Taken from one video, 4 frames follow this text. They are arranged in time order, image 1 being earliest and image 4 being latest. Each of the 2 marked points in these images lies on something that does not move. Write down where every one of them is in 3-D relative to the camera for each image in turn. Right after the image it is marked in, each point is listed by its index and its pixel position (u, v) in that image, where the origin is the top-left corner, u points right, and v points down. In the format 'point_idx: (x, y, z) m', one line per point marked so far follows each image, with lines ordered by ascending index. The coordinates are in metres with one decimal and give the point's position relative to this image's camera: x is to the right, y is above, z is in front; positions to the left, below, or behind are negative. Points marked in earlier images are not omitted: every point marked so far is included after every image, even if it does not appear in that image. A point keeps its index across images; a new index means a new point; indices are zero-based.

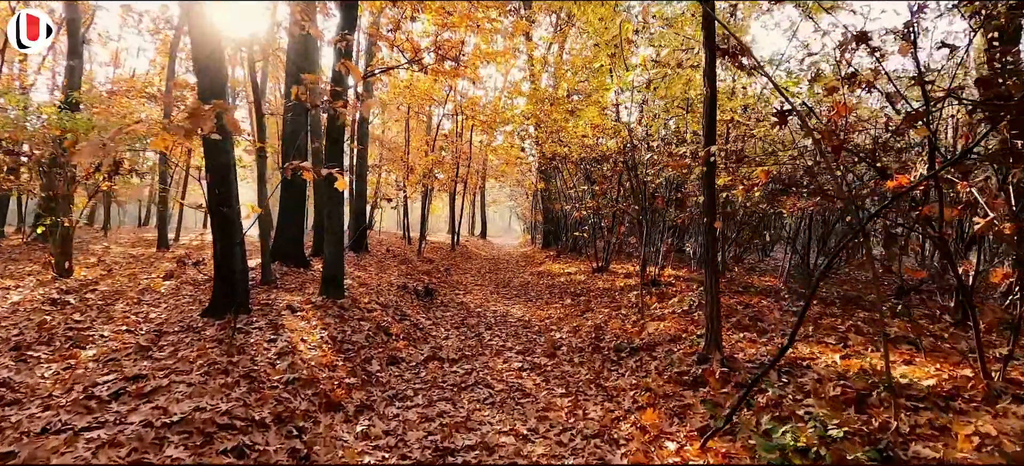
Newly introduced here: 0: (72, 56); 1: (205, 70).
0: (-10.8, +4.4, +12.9) m
1: (-3.4, +1.8, +5.8) m
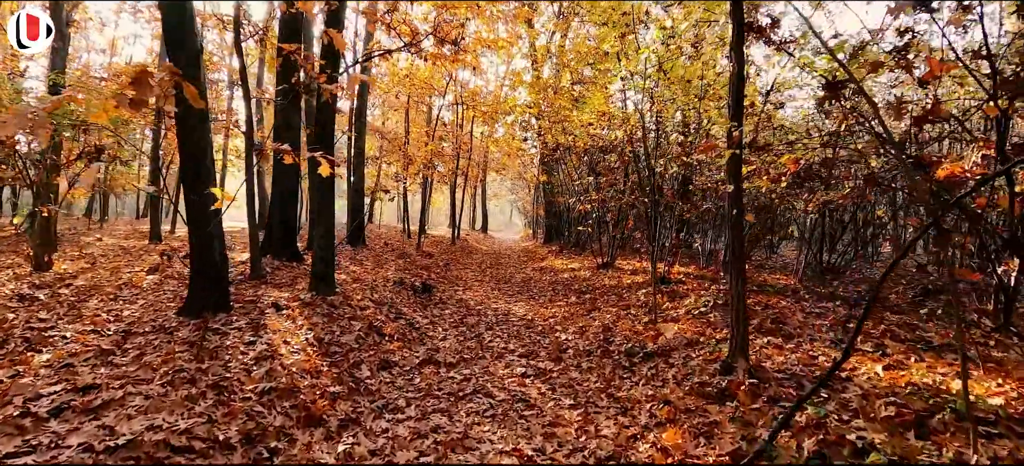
0: (-10.8, +4.6, +12.3) m
1: (-3.4, +1.9, +5.3) m
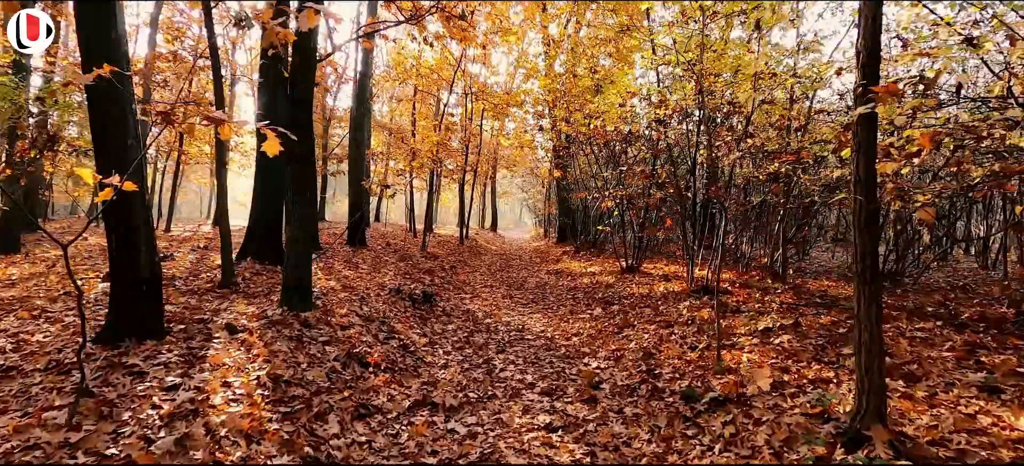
0: (-10.5, +4.6, +11.0) m
1: (-3.2, +1.9, +3.9) m
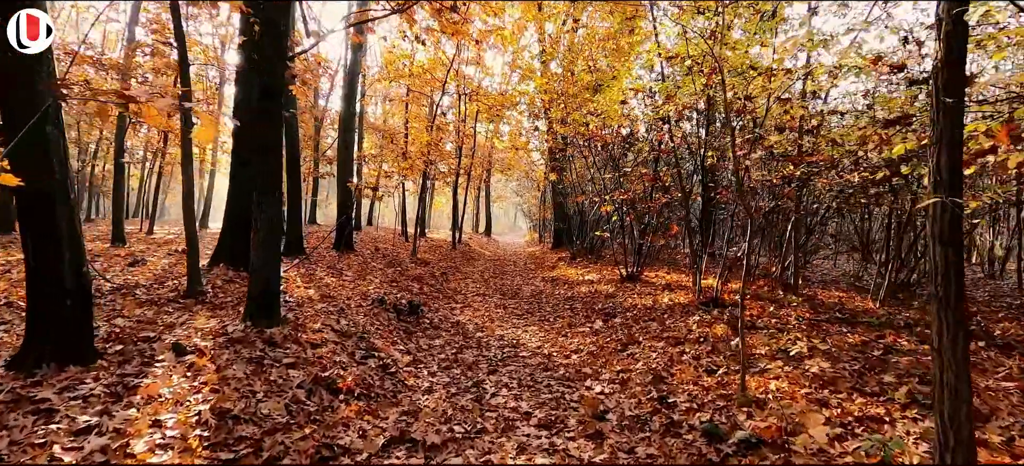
0: (-10.6, +4.5, +10.3) m
1: (-3.2, +1.8, +3.2) m
